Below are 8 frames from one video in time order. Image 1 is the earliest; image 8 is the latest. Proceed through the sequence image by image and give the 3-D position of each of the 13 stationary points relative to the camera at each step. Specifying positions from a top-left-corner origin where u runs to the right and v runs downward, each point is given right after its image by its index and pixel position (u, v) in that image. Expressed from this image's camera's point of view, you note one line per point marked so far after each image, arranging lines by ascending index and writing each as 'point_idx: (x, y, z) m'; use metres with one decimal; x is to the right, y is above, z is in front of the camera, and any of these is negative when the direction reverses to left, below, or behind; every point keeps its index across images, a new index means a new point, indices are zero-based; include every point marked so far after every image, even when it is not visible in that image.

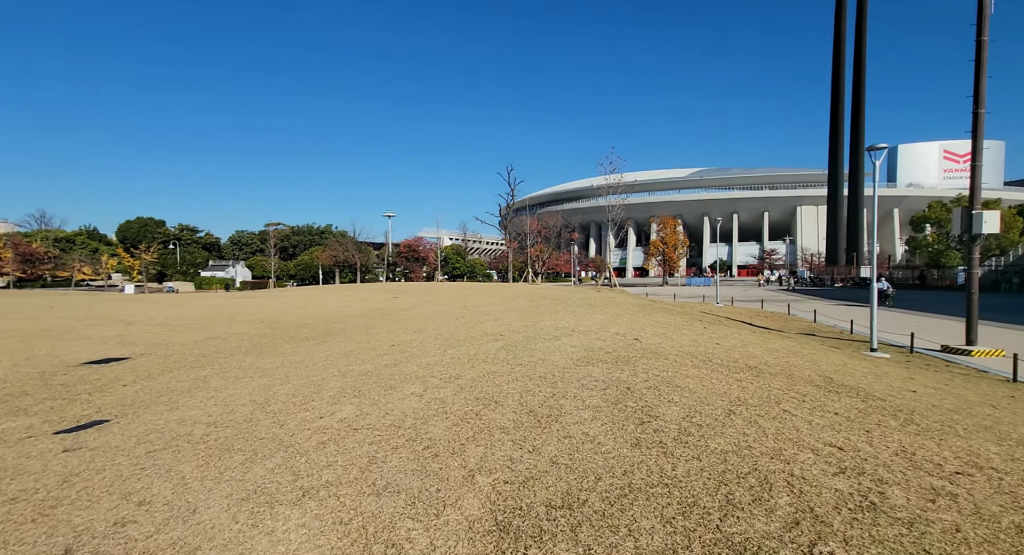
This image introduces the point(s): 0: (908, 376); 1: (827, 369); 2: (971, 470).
0: (+6.8, -1.7, +7.9) m
1: (+4.2, -1.2, +6.1) m
2: (+2.8, -1.2, +2.8) m
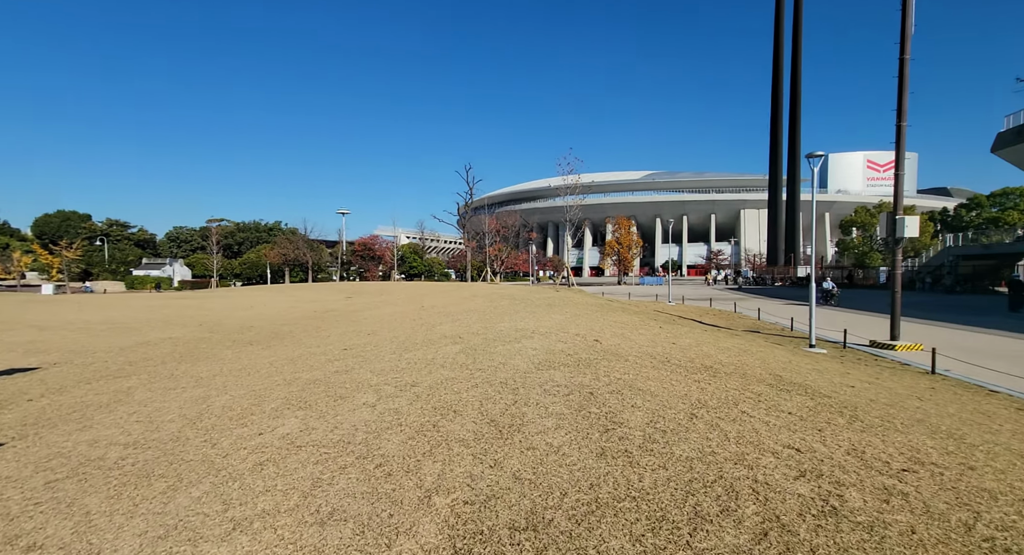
0: (+6.1, -1.7, +8.4) m
1: (+3.7, -1.2, +6.3) m
2: (+2.5, -1.2, +2.9) m
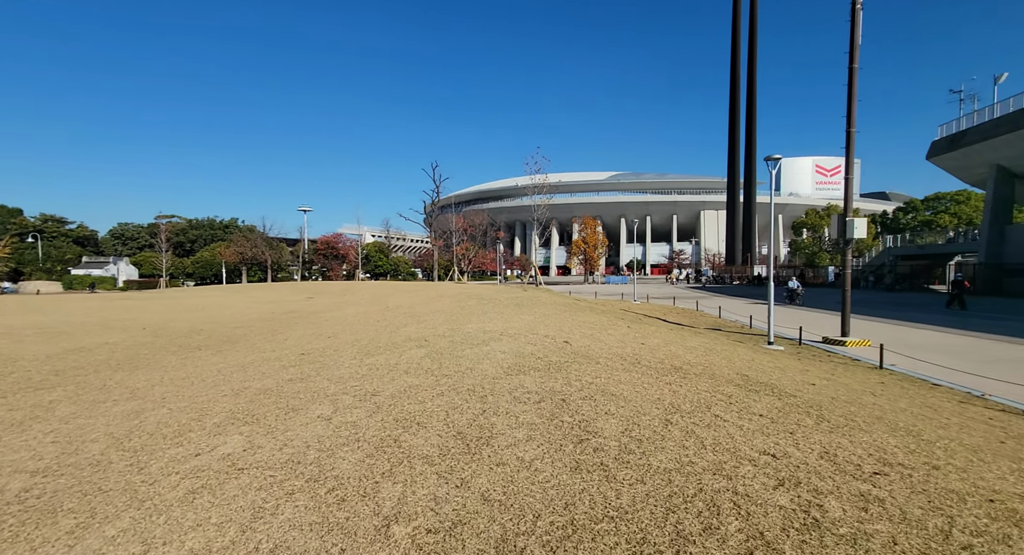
0: (+5.5, -1.7, +8.6) m
1: (+3.2, -1.2, +6.4) m
2: (+2.3, -1.2, +2.9) m
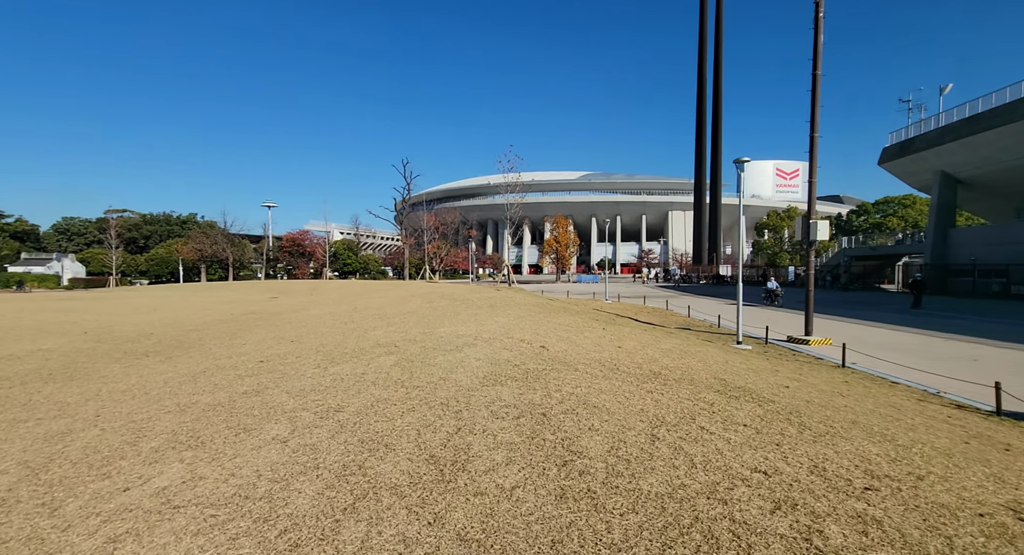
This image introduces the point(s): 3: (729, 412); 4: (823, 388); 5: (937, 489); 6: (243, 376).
0: (+5.0, -1.7, +8.7) m
1: (+2.9, -1.3, +6.4) m
2: (+2.2, -1.2, +2.8) m
3: (+1.8, -1.1, +3.7) m
4: (+4.9, -1.7, +7.2) m
5: (+2.6, -1.3, +2.8) m
6: (-2.8, -1.0, +4.8) m
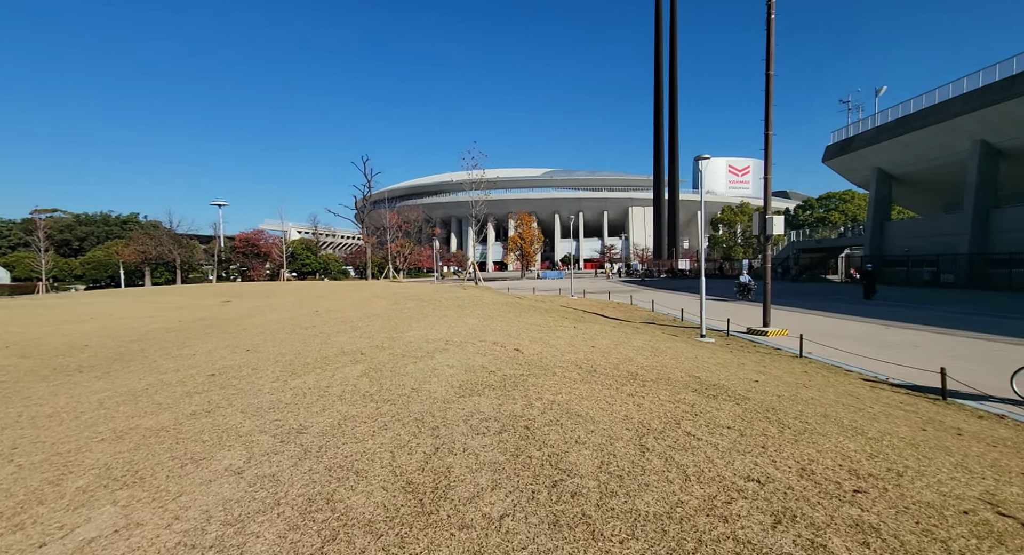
0: (+4.4, -1.6, +8.9) m
1: (+2.5, -1.2, +6.4) m
2: (+2.1, -1.2, +2.8) m
3: (+1.6, -1.1, +3.6) m
4: (+4.5, -1.7, +7.4) m
5: (+2.5, -1.3, +2.9) m
6: (-3.1, -1.1, +4.4) m
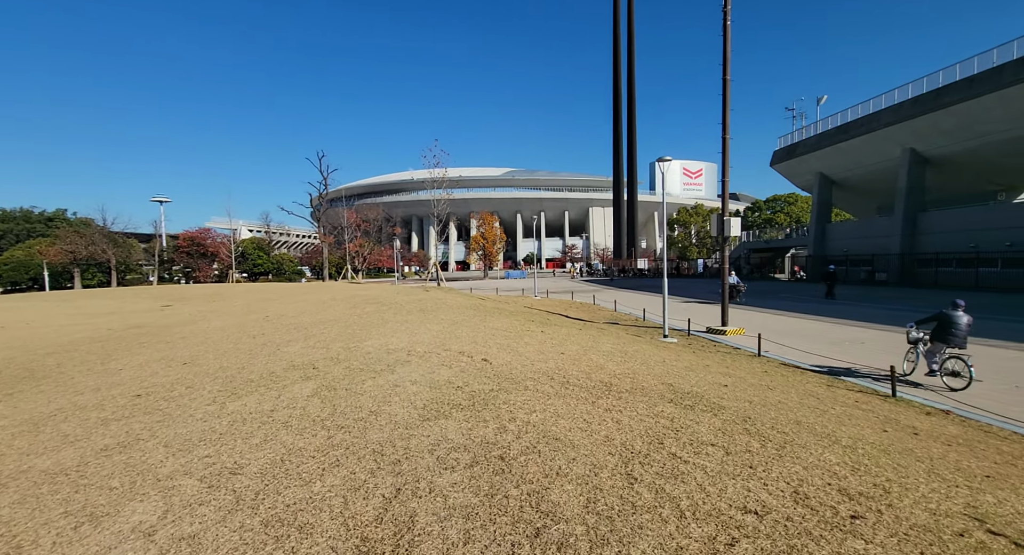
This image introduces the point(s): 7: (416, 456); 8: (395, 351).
0: (+3.8, -1.7, +8.9) m
1: (+2.0, -1.3, +6.3) m
2: (+1.9, -1.3, +2.6) m
3: (+1.4, -1.1, +3.4) m
4: (+3.9, -1.7, +7.5) m
5: (+2.4, -1.3, +2.7) m
6: (-3.3, -1.2, +3.8) m
7: (-0.5, -1.0, +2.6) m
8: (-1.4, -0.9, +5.6) m
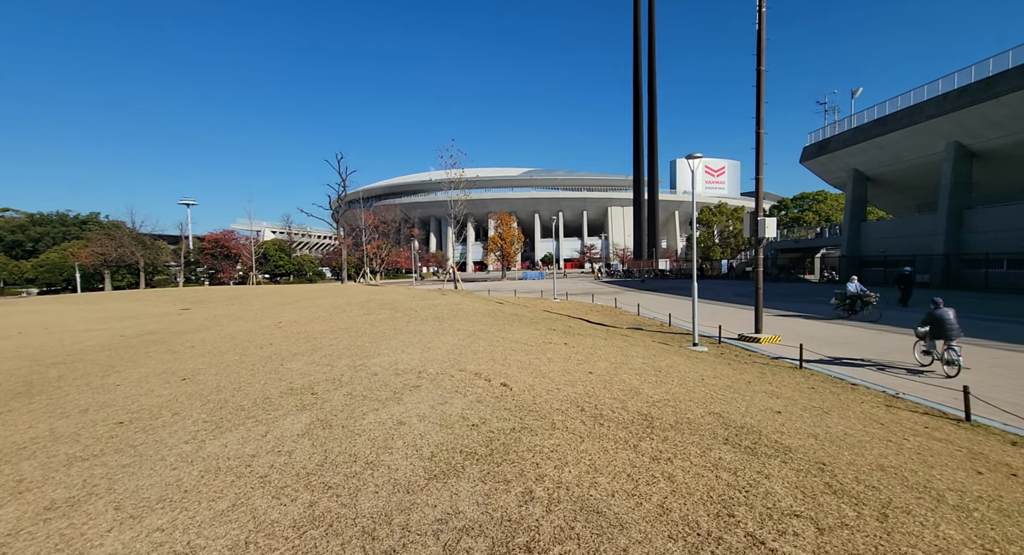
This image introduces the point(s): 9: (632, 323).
0: (+4.1, -1.8, +8.1) m
1: (+2.3, -1.4, +5.5) m
2: (+2.1, -1.4, +1.9) m
3: (+1.5, -1.3, +2.7) m
4: (+4.2, -1.8, +6.6) m
5: (+2.5, -1.5, +2.0) m
6: (-3.2, -1.3, +3.3) m
7: (-0.4, -1.1, +2.0) m
8: (-1.2, -1.0, +5.0) m
9: (+4.7, -1.8, +17.8) m
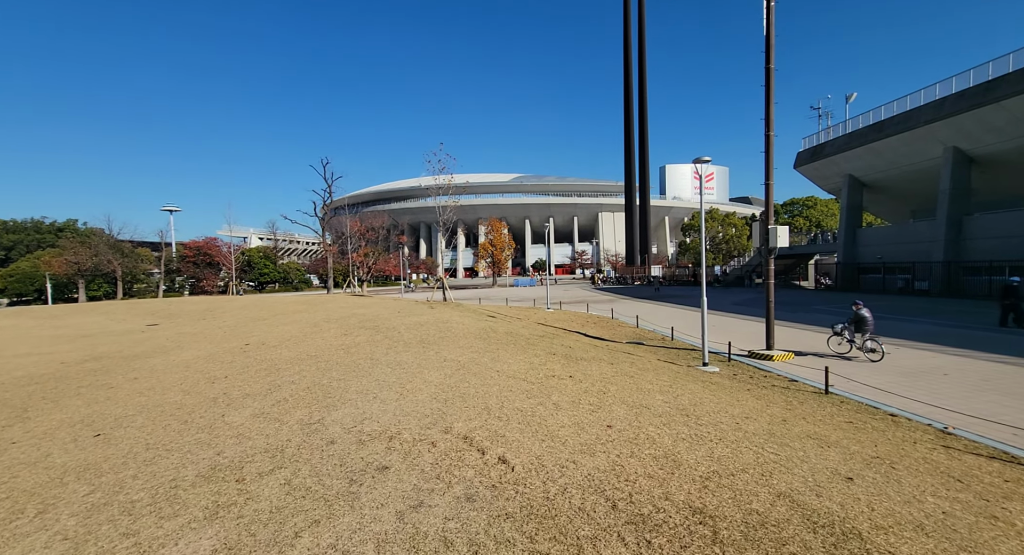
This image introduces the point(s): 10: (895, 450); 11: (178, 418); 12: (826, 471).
0: (+4.1, -2.1, +7.0) m
1: (+2.3, -1.7, +4.4) m
2: (+2.1, -1.7, +0.7) m
3: (+1.6, -1.5, +1.6) m
4: (+4.2, -2.1, +5.5) m
5: (+2.6, -1.7, +0.9) m
6: (-3.1, -1.6, +2.0) m
7: (-0.4, -1.4, +0.8) m
8: (-1.1, -1.3, +3.7) m
9: (+4.5, -2.2, +16.7) m
10: (+5.1, -2.3, +6.0) m
11: (-3.8, -1.6, +5.2) m
12: (+3.0, -1.9, +4.4) m
